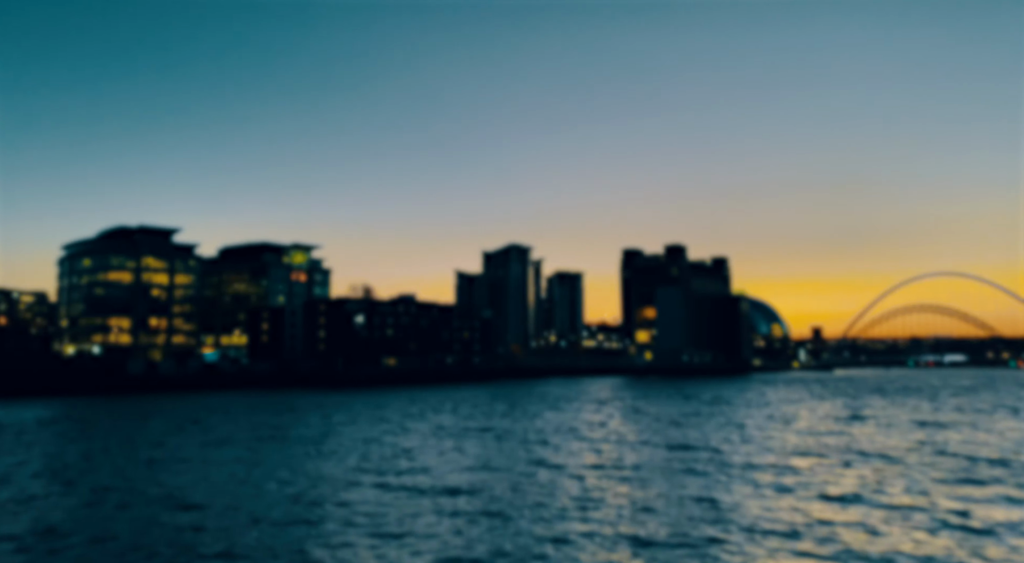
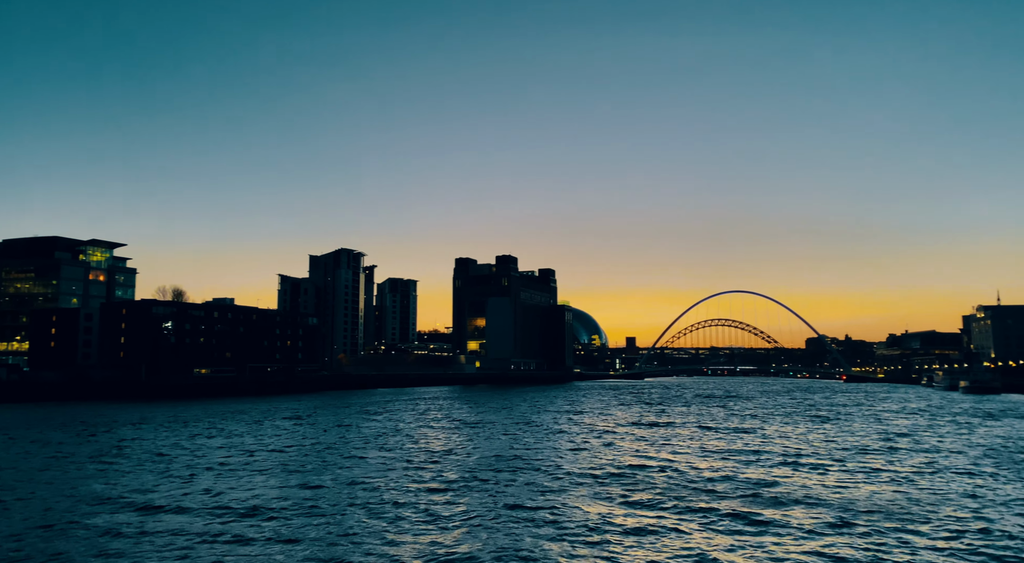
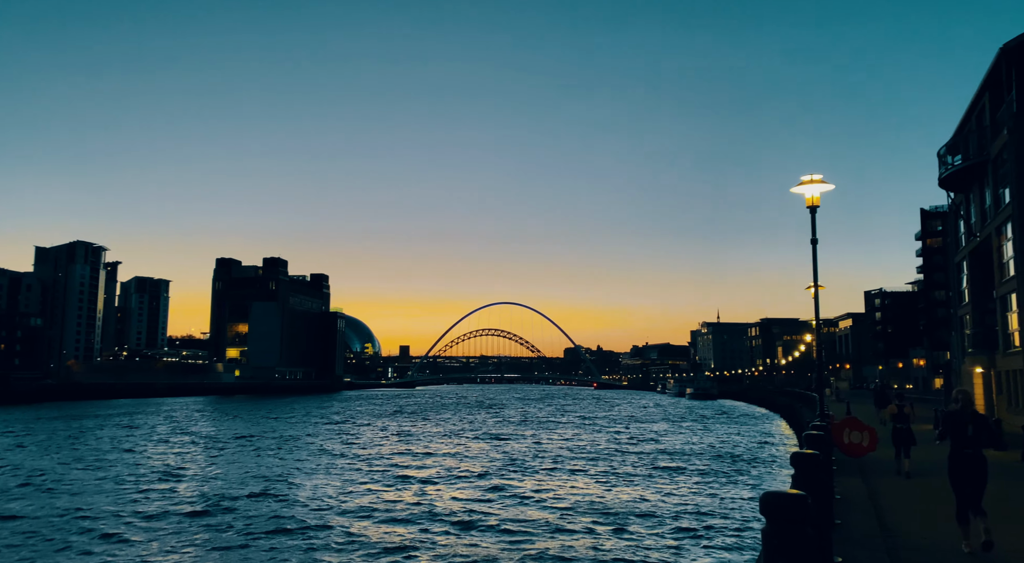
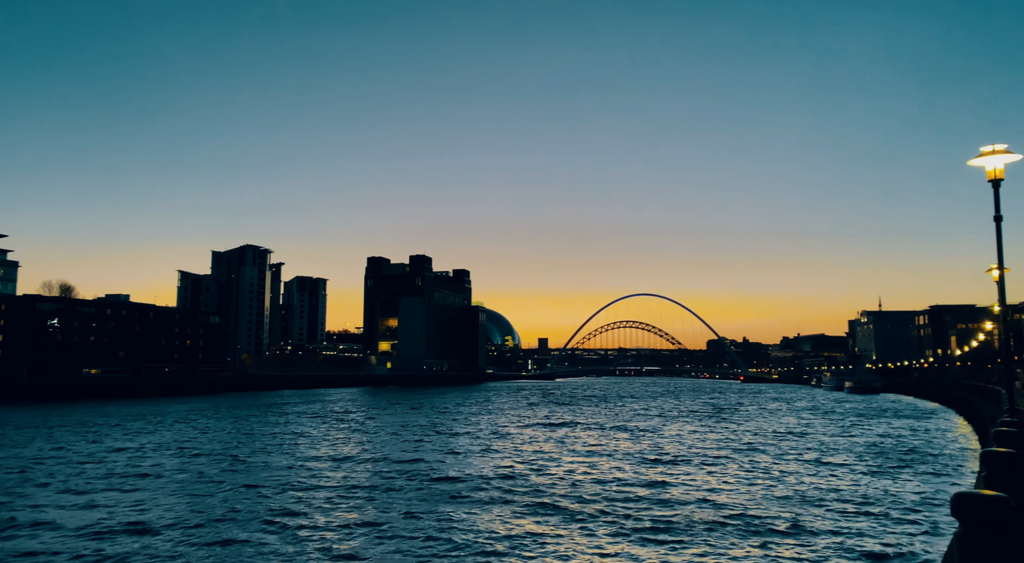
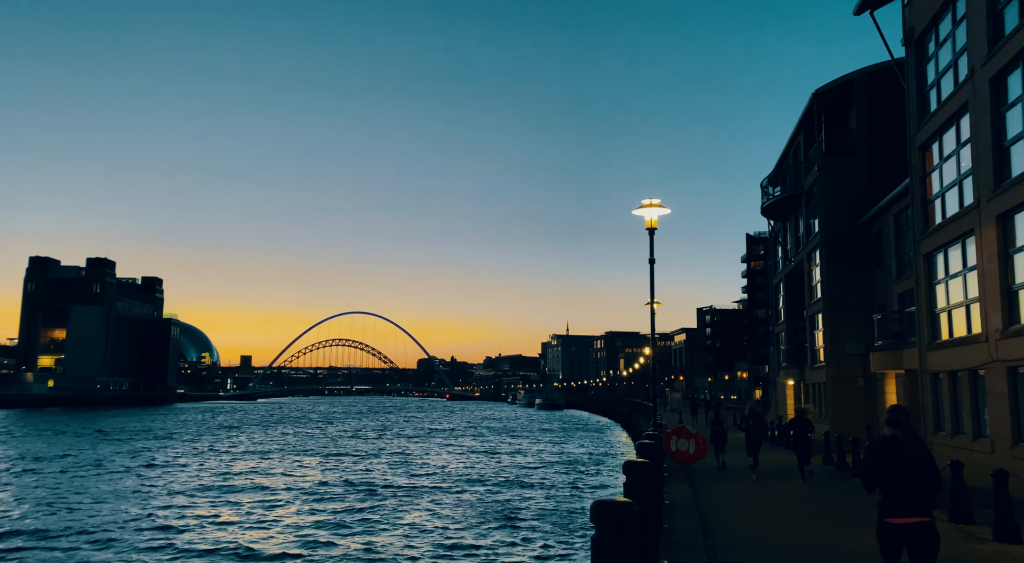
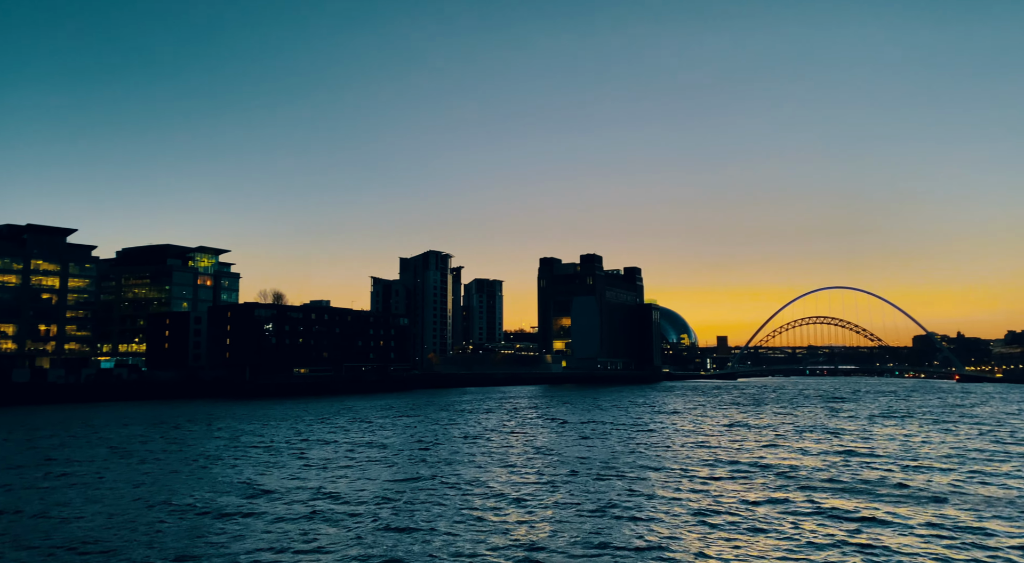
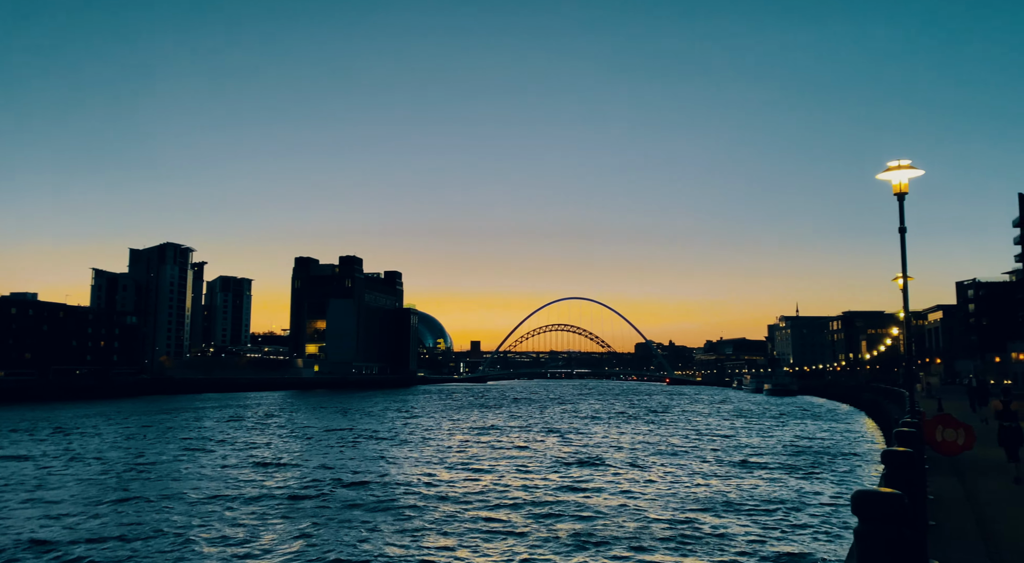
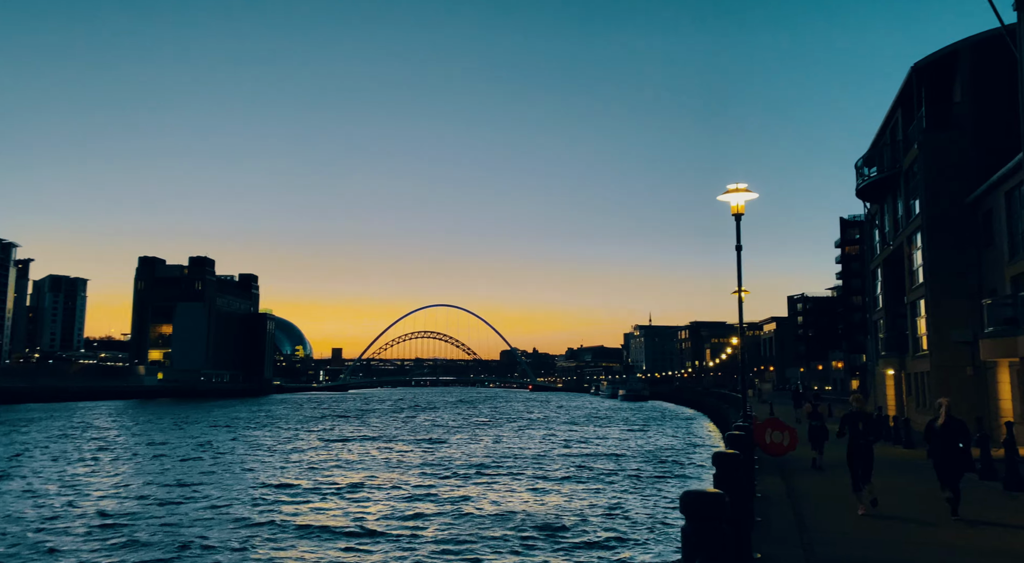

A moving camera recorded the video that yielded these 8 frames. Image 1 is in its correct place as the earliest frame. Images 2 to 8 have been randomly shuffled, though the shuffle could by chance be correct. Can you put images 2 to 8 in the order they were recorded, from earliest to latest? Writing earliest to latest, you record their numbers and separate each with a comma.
6, 2, 4, 7, 3, 8, 5
